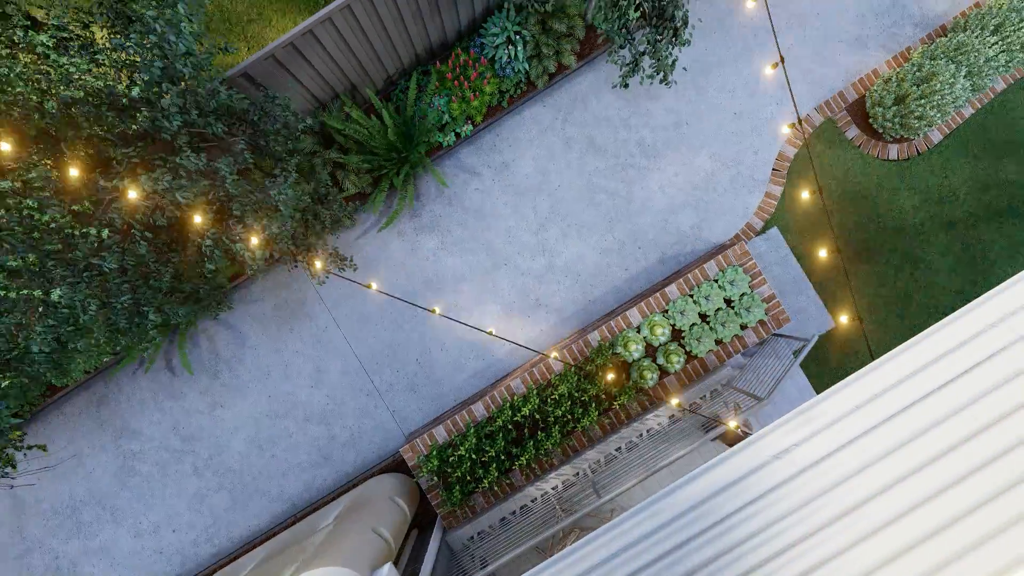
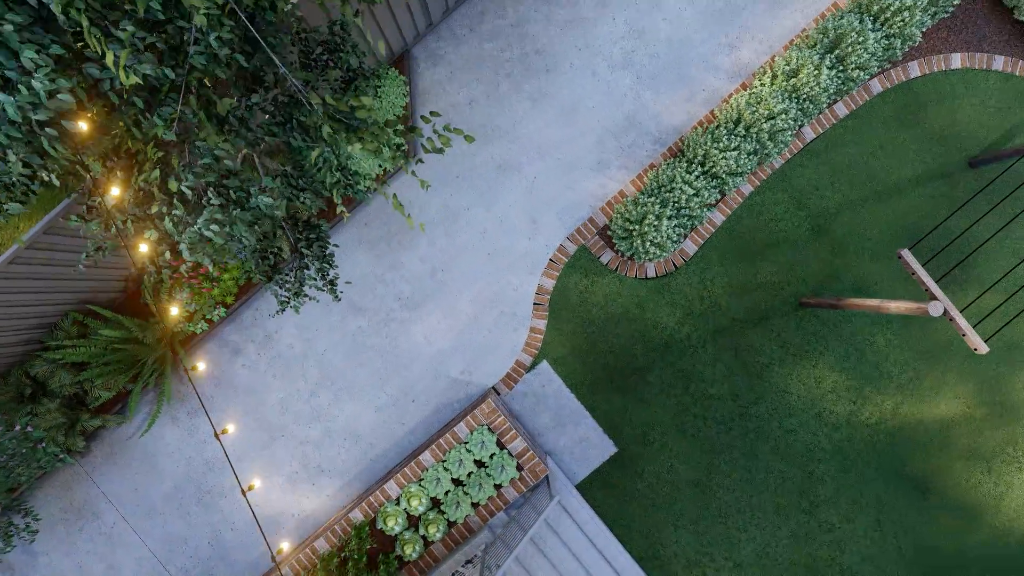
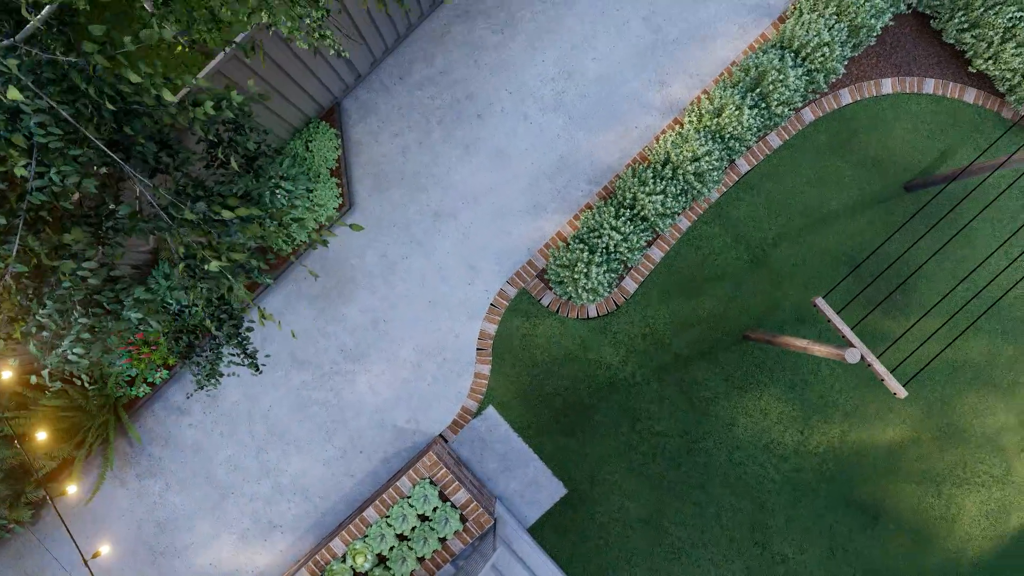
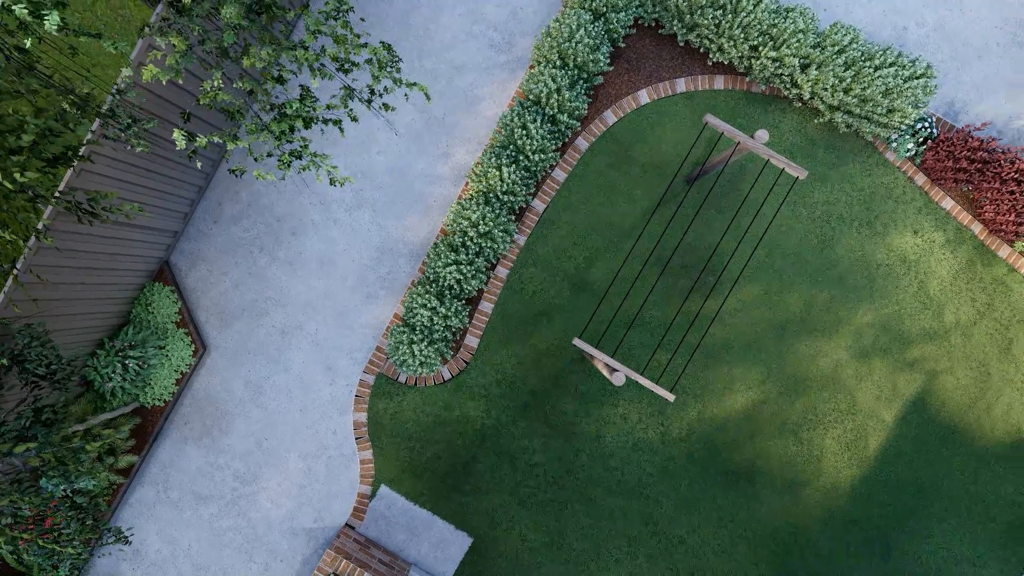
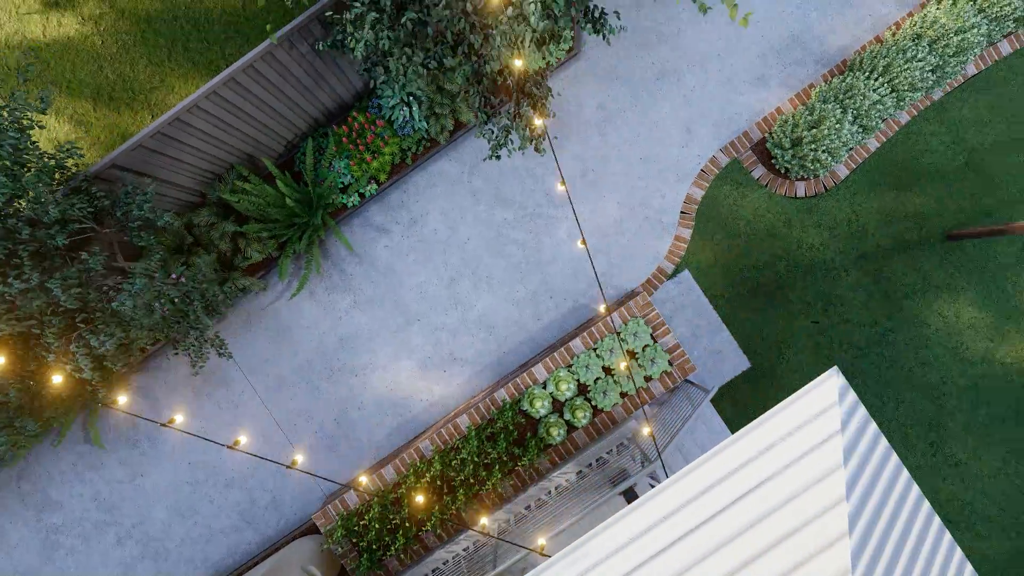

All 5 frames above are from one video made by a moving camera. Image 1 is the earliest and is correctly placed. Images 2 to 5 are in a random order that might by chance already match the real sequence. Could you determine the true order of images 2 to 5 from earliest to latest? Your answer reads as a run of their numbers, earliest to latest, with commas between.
5, 2, 3, 4
